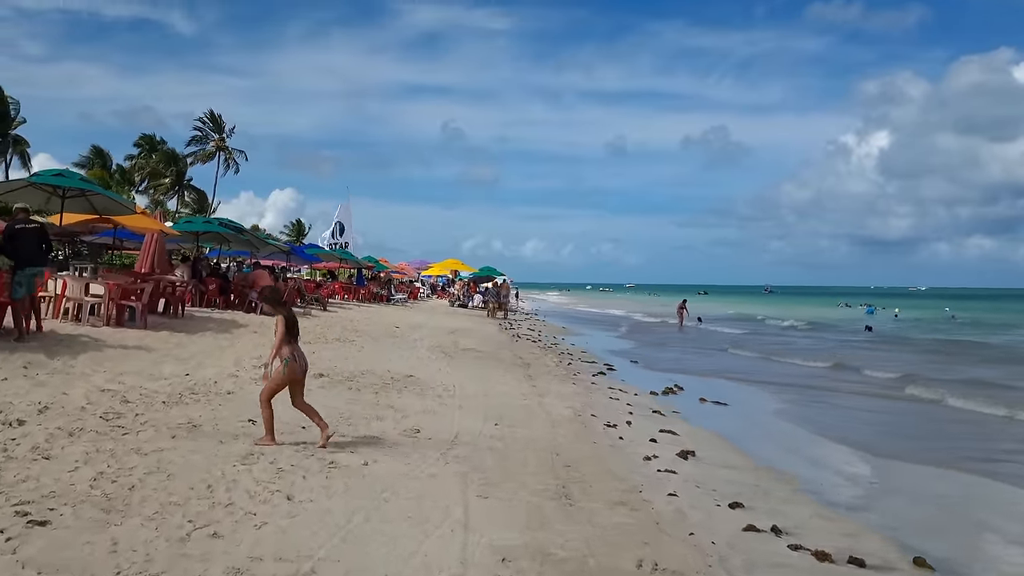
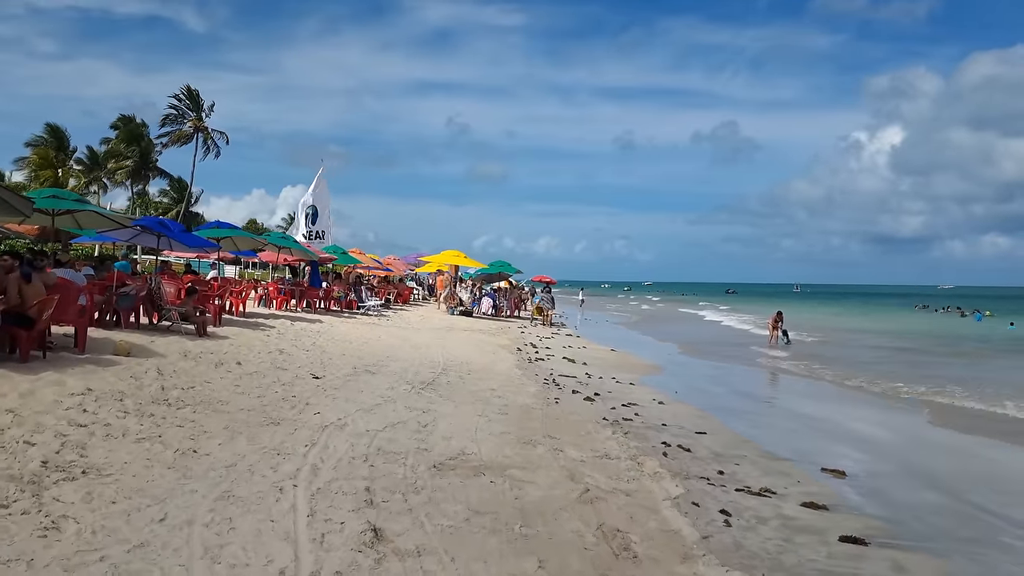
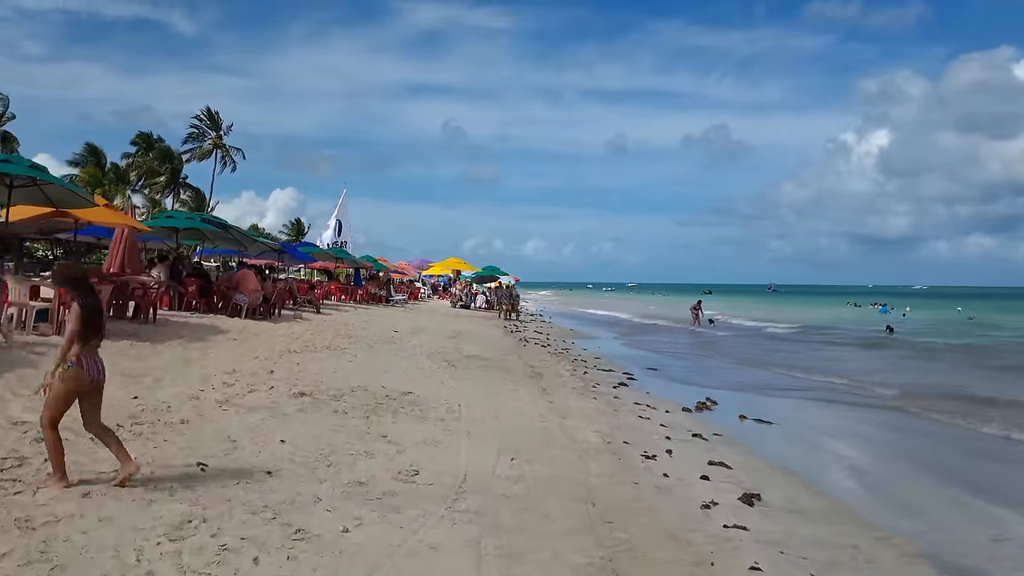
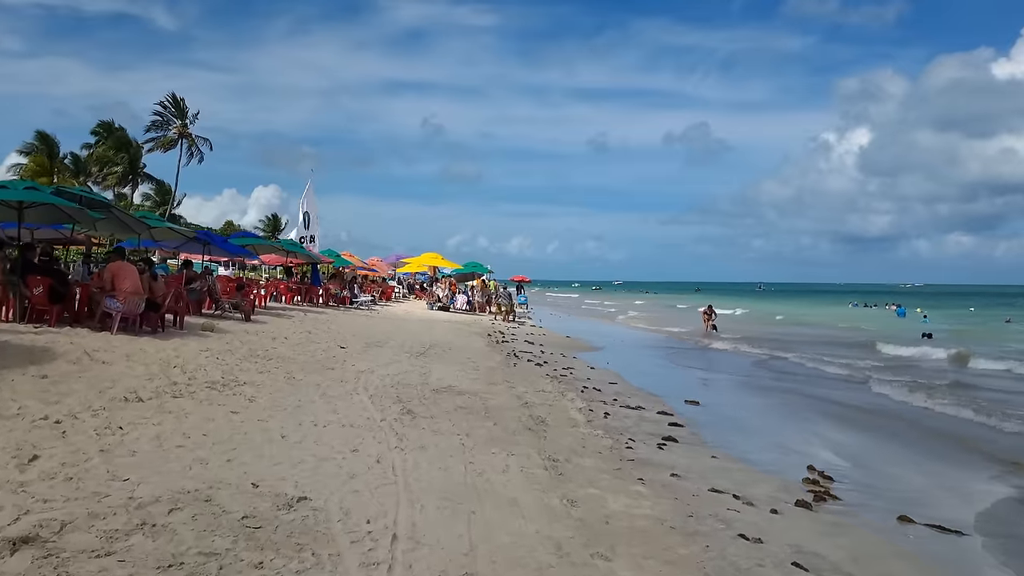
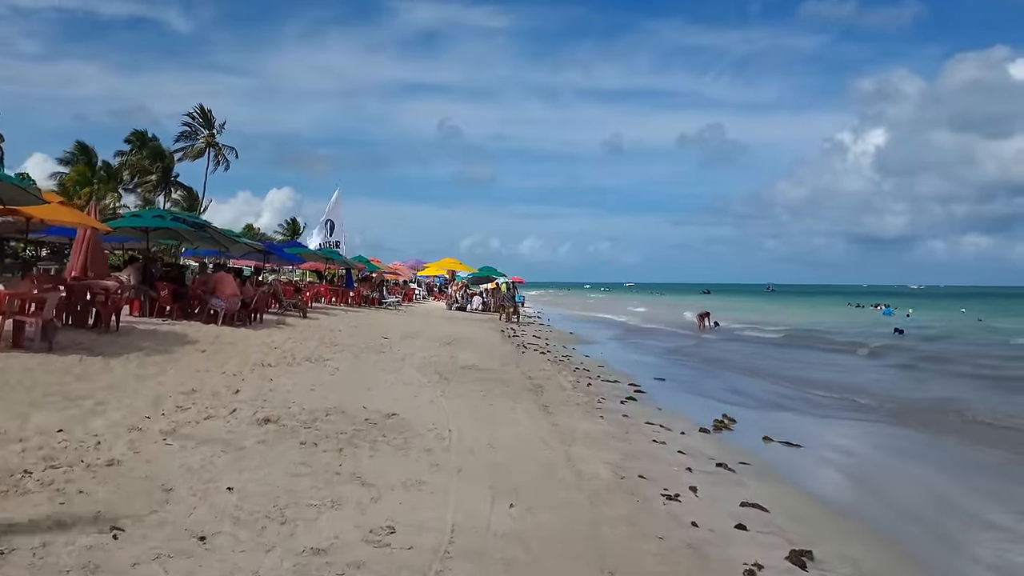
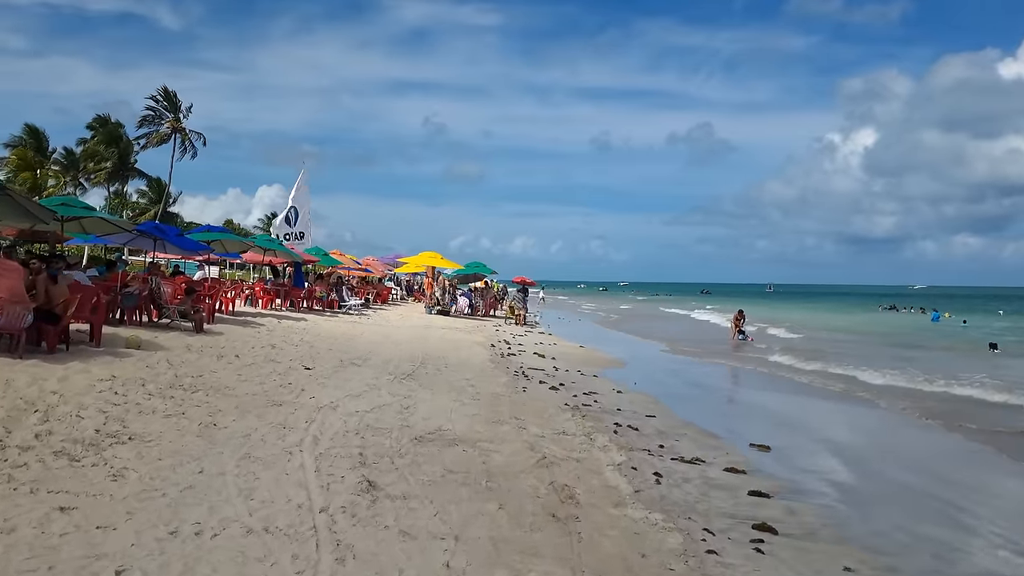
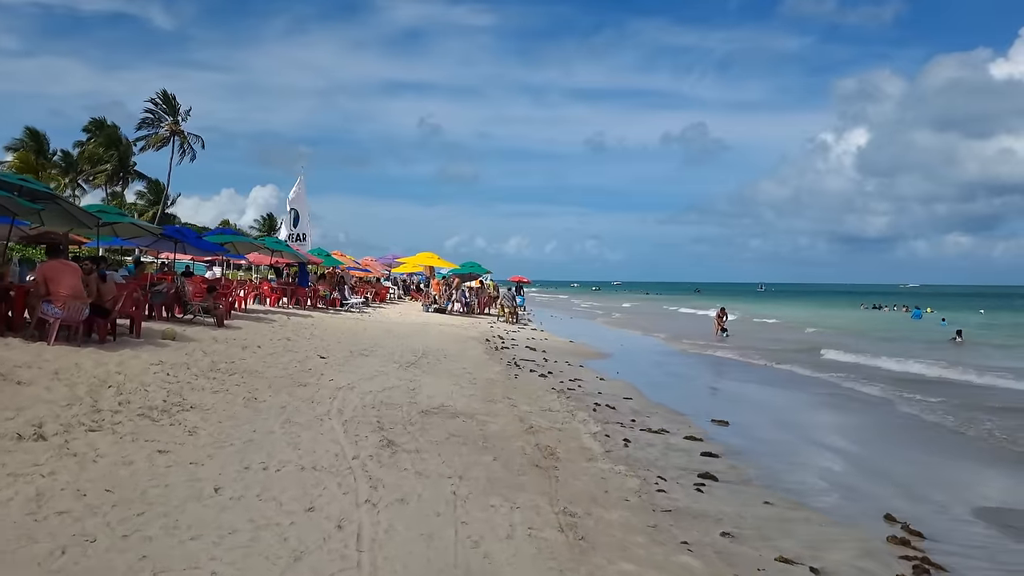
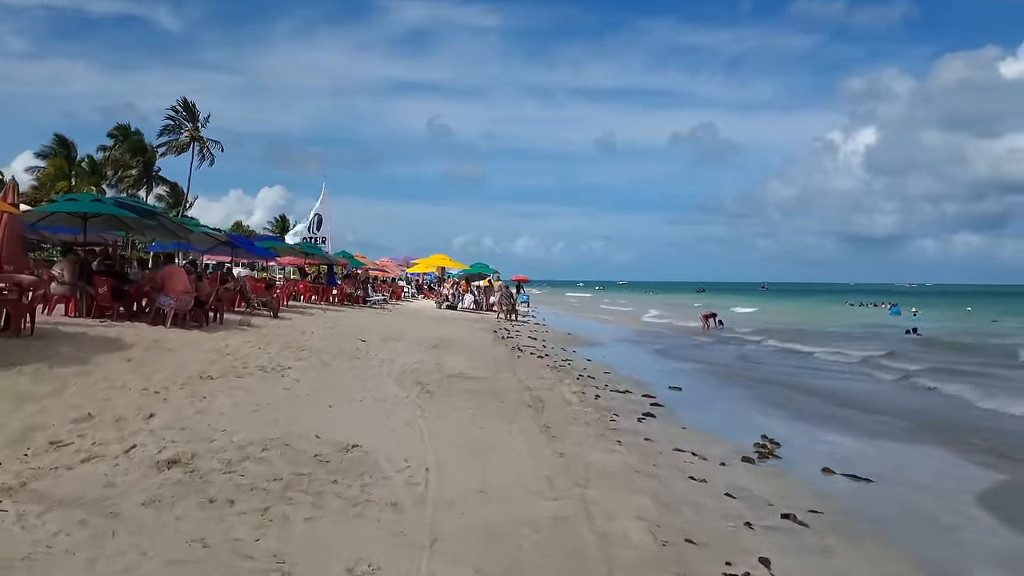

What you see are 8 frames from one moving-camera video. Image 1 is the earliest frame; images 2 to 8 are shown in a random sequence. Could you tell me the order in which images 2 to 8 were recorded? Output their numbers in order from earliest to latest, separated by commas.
3, 5, 8, 4, 7, 6, 2
